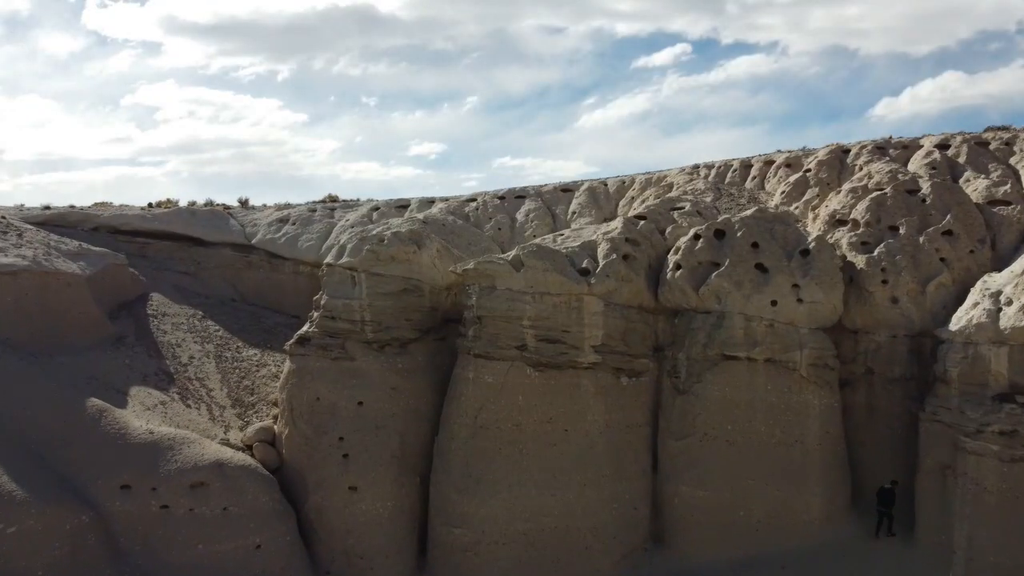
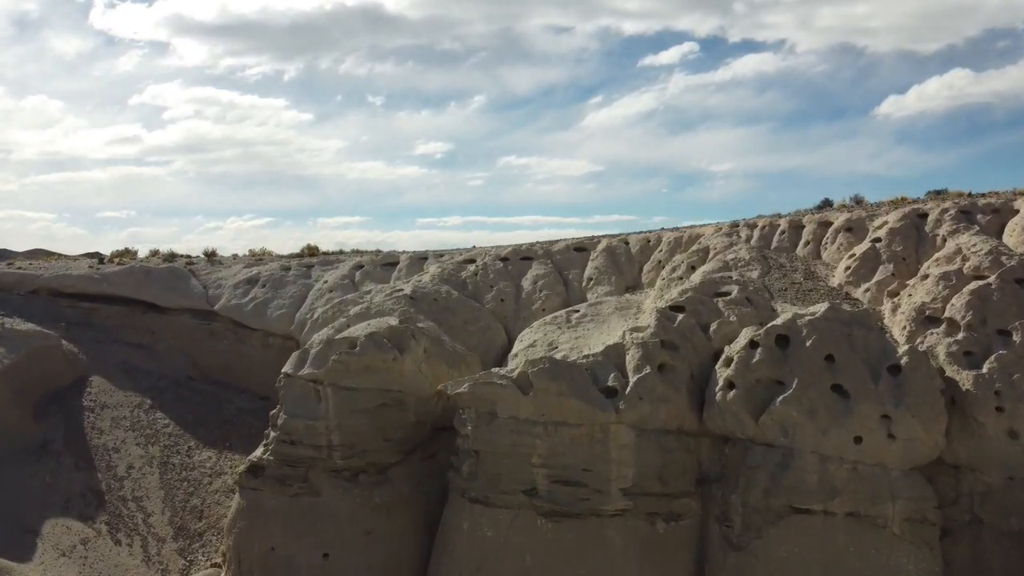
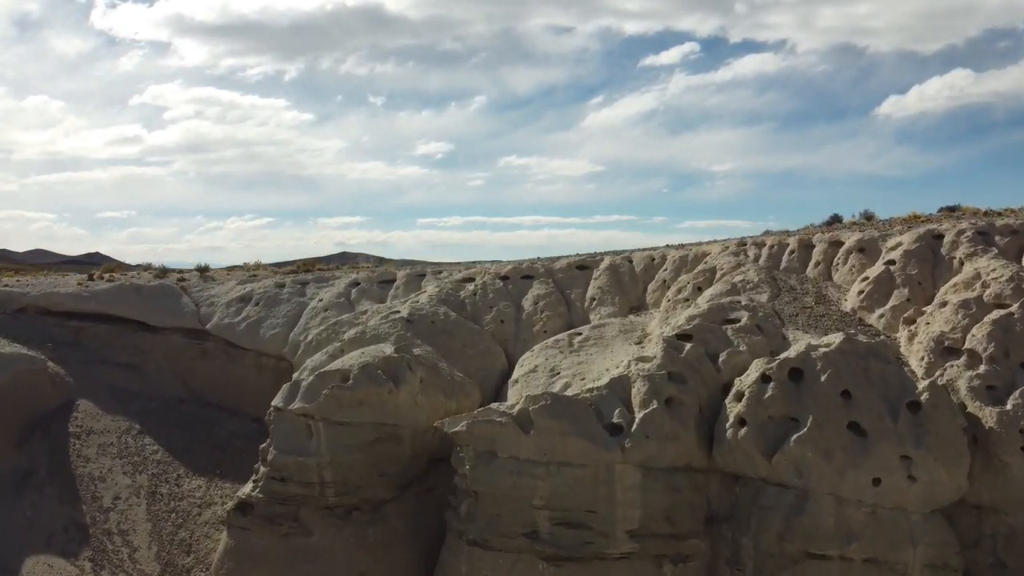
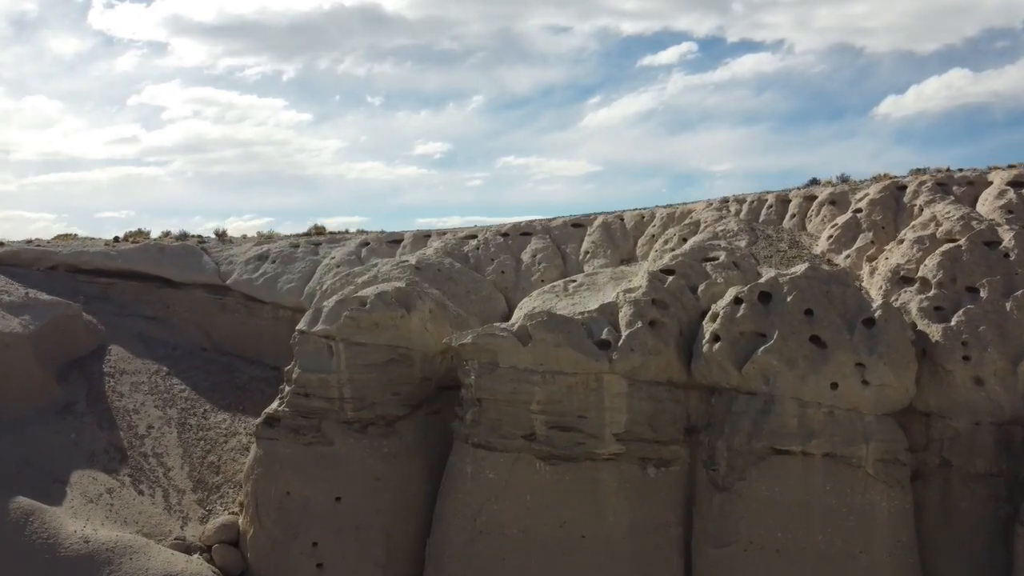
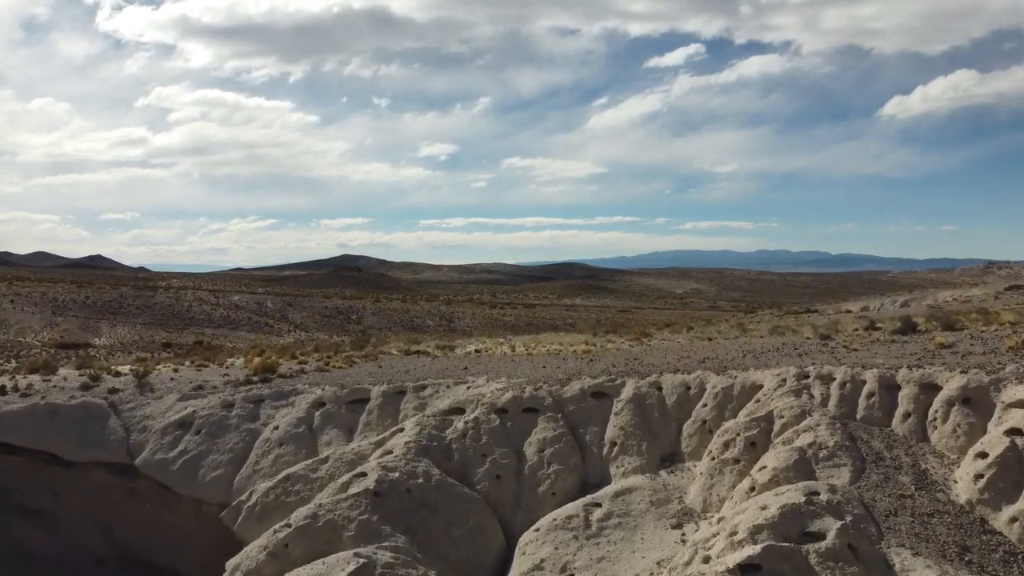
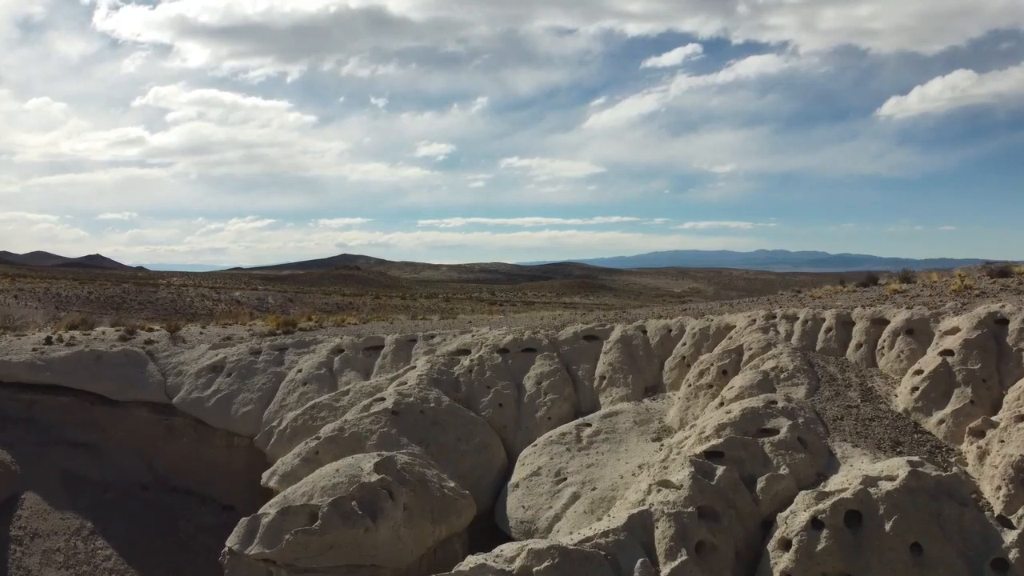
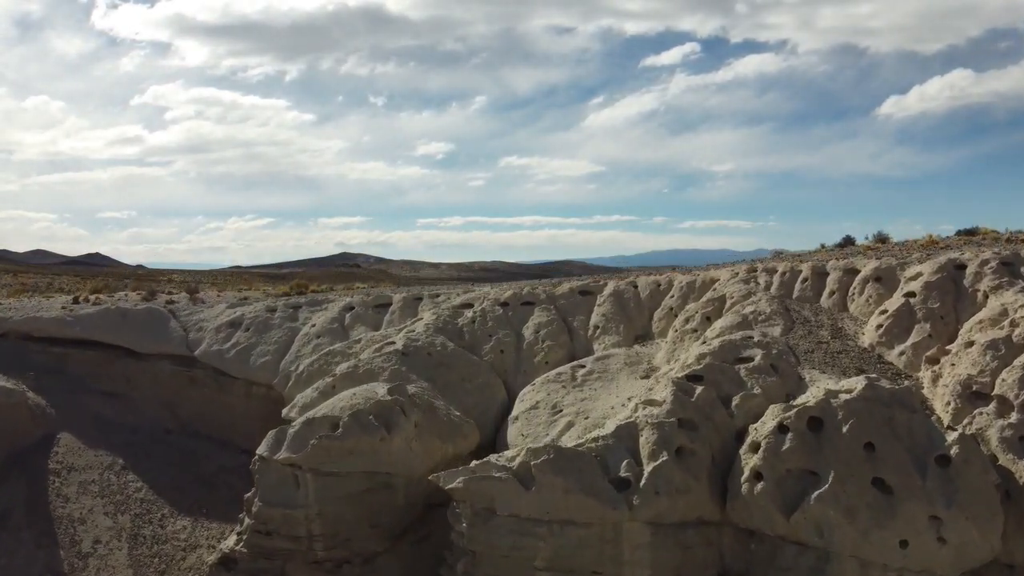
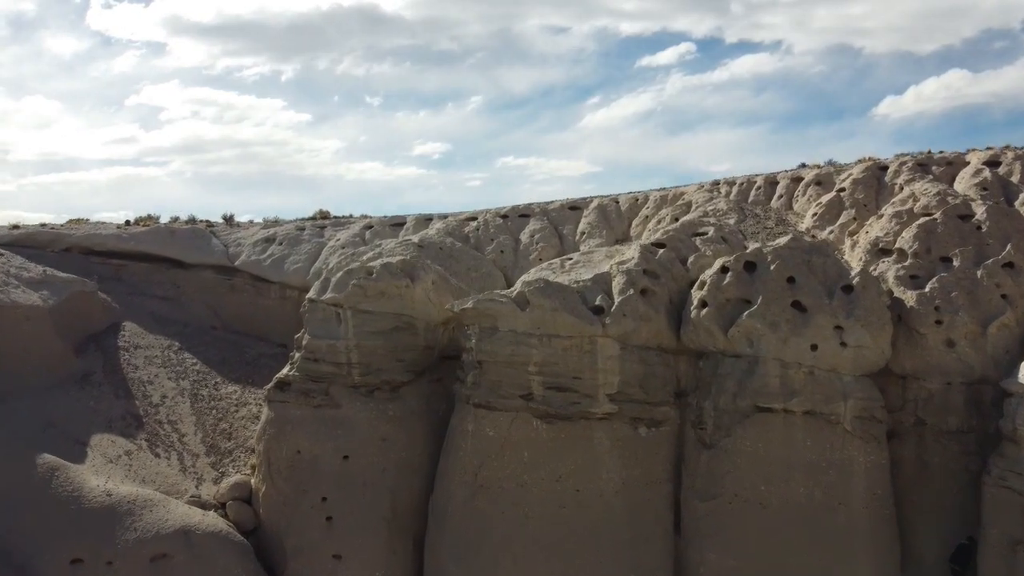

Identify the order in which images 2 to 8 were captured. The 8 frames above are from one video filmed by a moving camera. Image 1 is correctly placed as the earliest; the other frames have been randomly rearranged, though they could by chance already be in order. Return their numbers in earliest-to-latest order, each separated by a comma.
8, 4, 2, 3, 7, 6, 5
